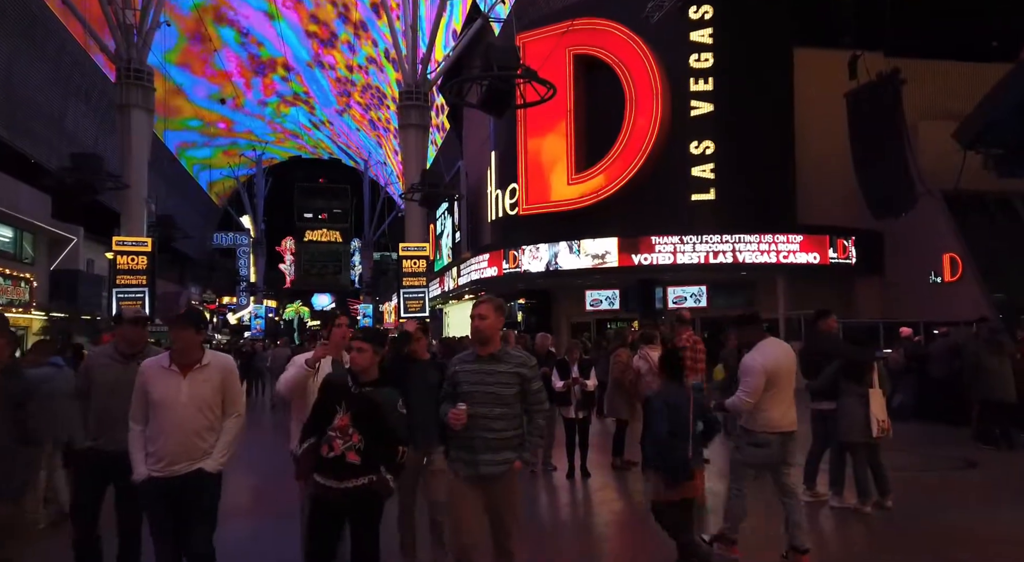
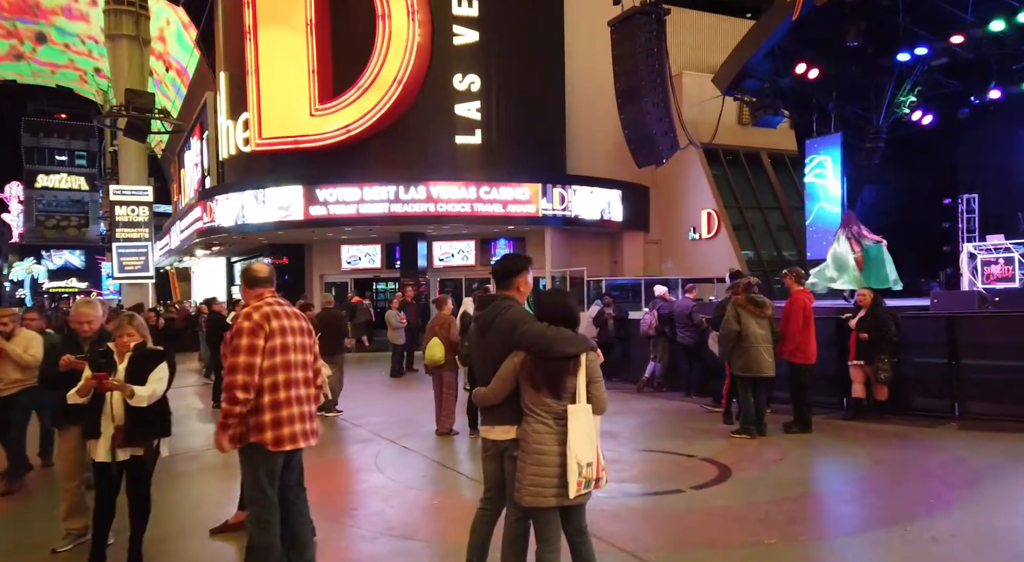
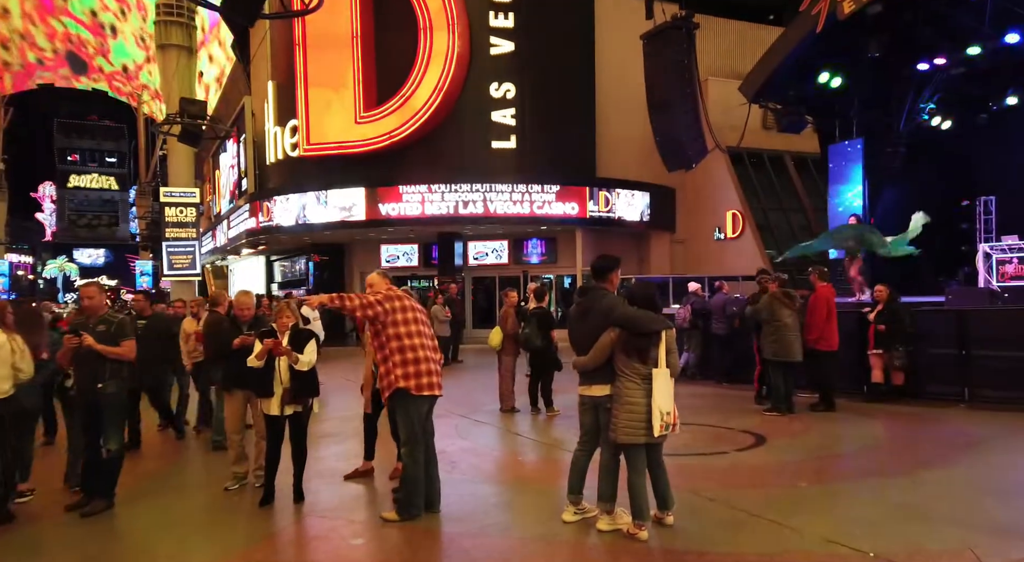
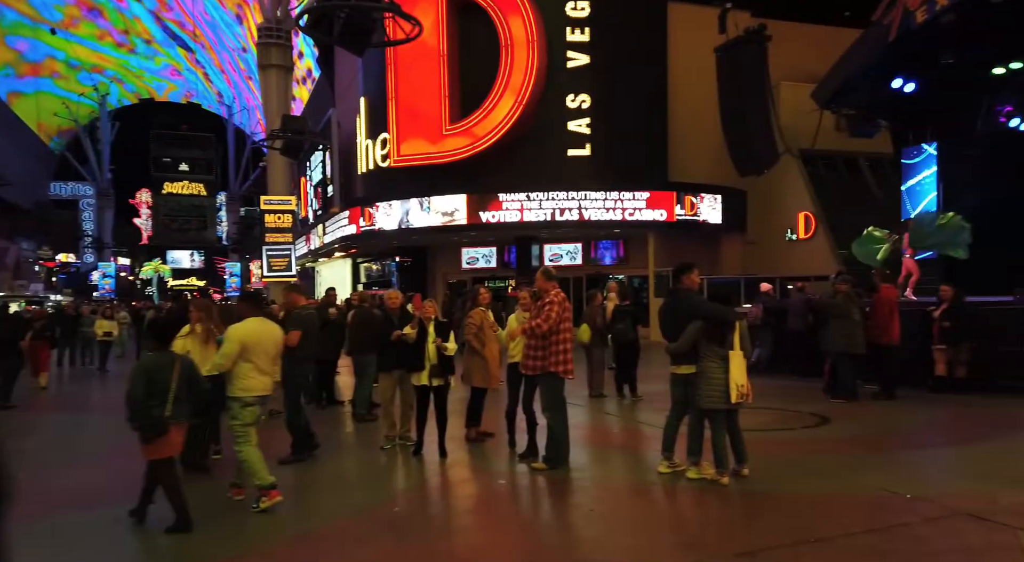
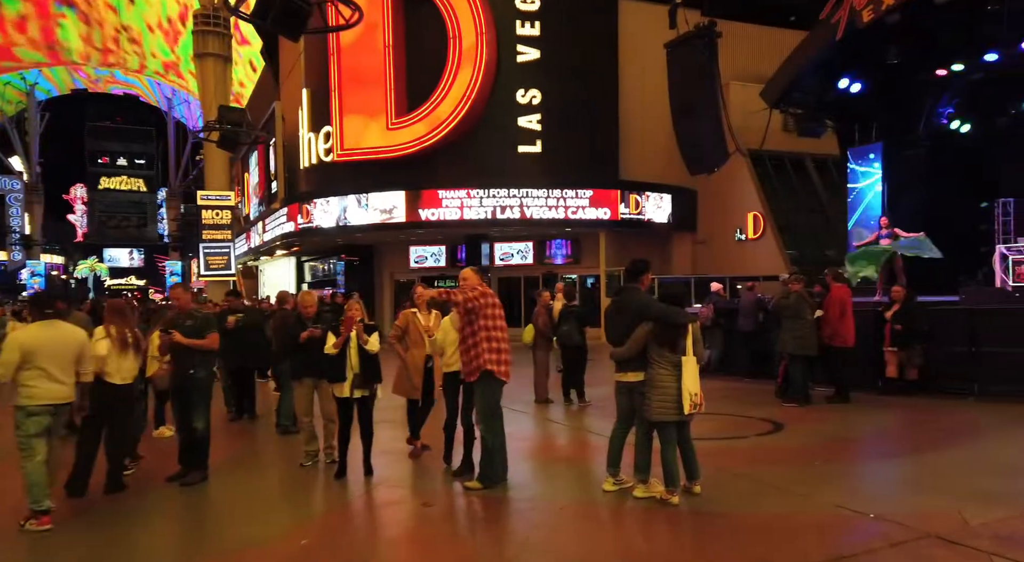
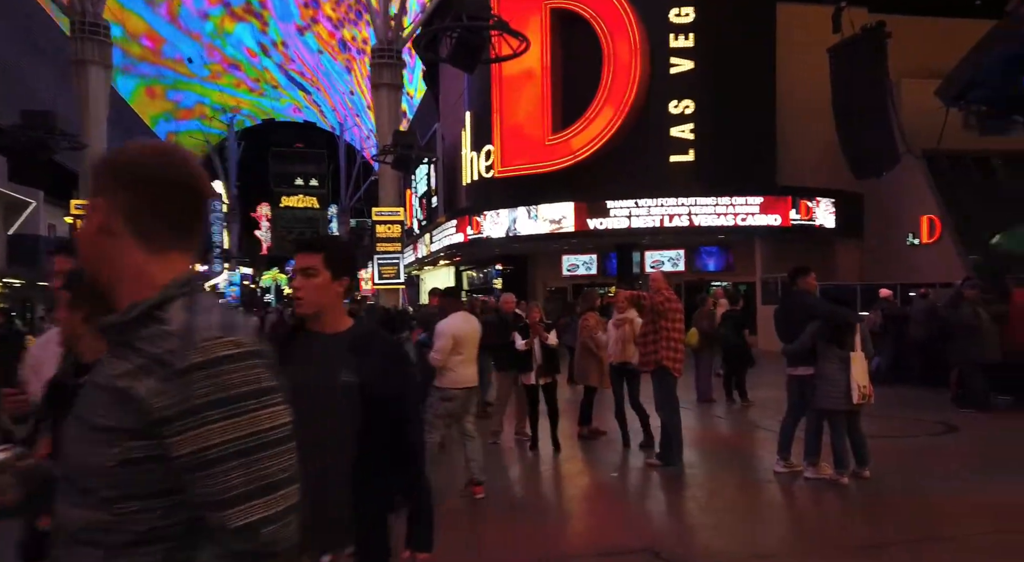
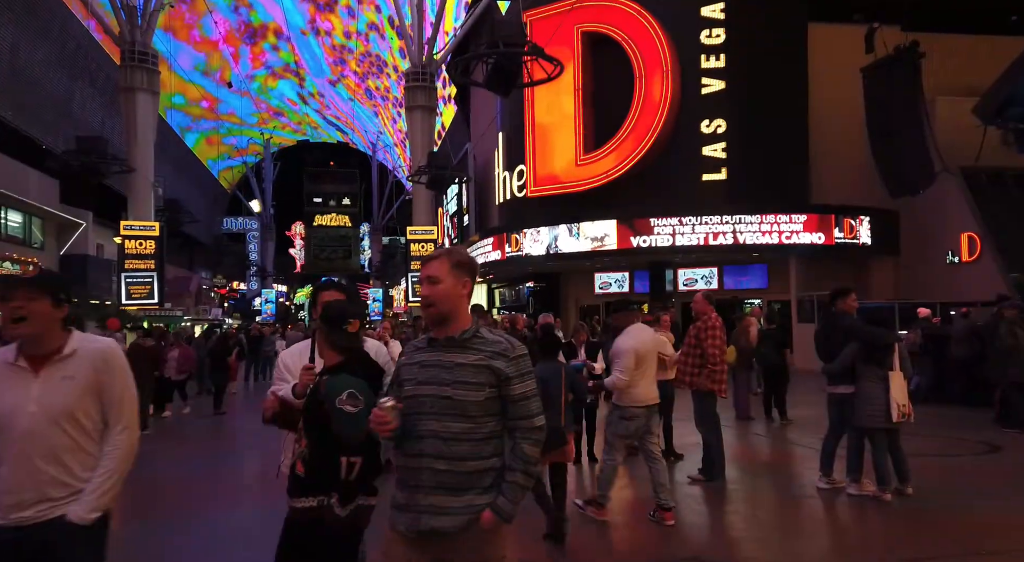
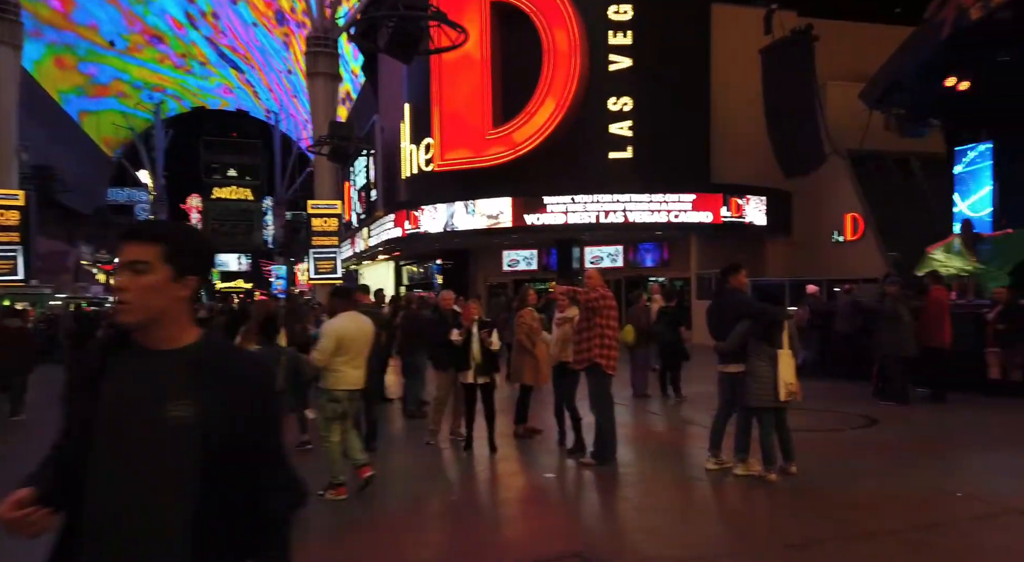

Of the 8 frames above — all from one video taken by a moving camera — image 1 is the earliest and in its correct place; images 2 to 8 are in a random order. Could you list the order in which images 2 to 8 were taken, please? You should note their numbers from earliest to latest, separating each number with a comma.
7, 6, 8, 4, 5, 3, 2
